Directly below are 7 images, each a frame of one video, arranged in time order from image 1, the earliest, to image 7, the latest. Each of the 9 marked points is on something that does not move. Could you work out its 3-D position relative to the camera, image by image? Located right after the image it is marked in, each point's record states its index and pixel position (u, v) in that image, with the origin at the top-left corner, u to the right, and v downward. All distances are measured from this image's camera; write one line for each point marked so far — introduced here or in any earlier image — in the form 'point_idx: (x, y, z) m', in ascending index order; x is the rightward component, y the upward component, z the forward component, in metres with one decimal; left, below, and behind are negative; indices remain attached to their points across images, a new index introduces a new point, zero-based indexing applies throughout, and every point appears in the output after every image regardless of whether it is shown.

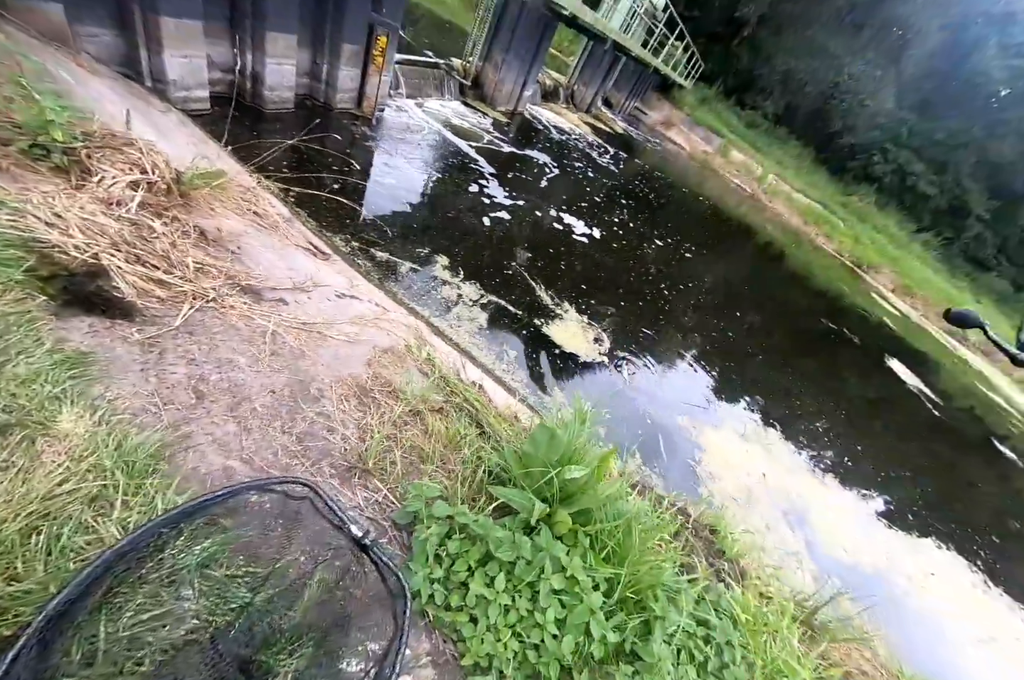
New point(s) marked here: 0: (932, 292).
0: (+18.1, +2.0, +17.6) m
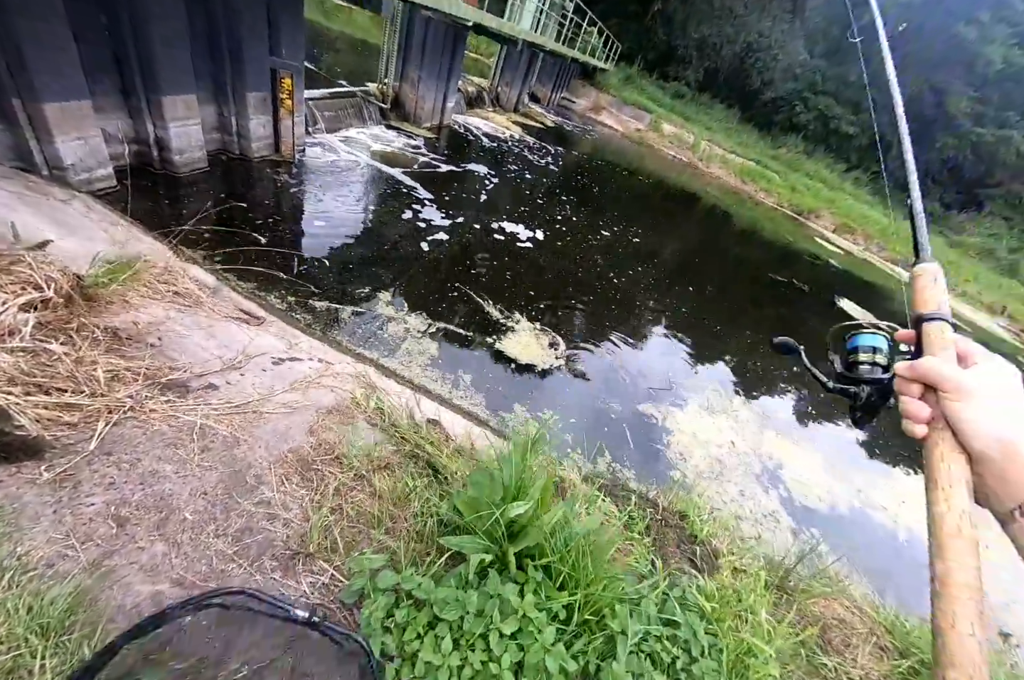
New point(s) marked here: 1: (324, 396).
0: (+16.3, +5.1, +18.6) m
1: (-1.2, -0.4, +2.6) m
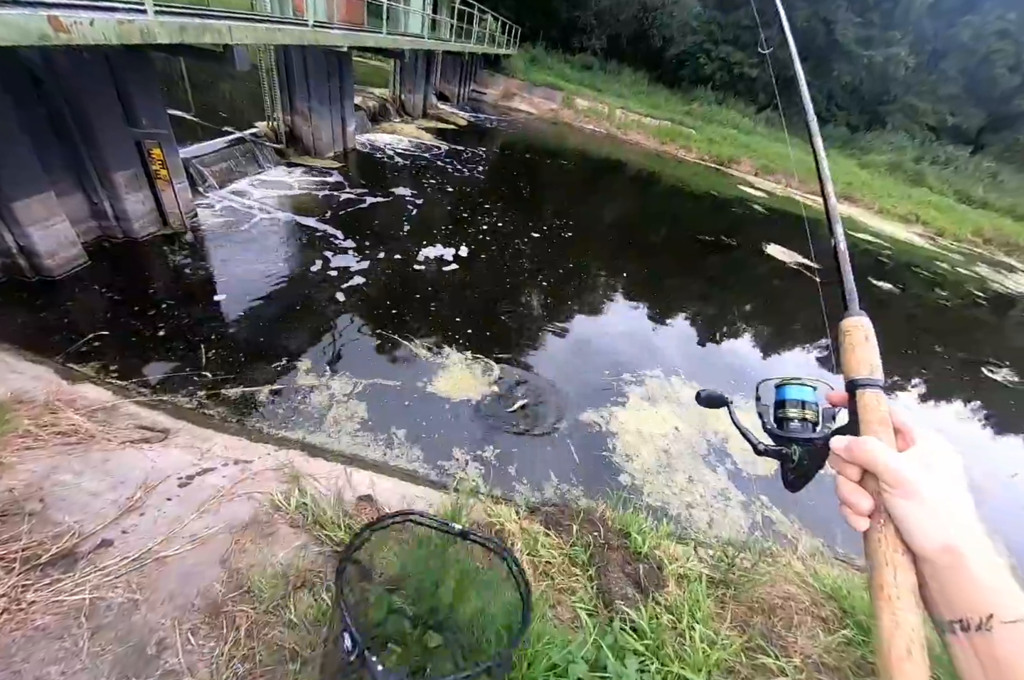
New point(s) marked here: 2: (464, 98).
0: (+13.0, +8.3, +19.4) m
1: (-1.7, -1.0, +2.5) m
2: (-2.3, +11.6, +19.6) m
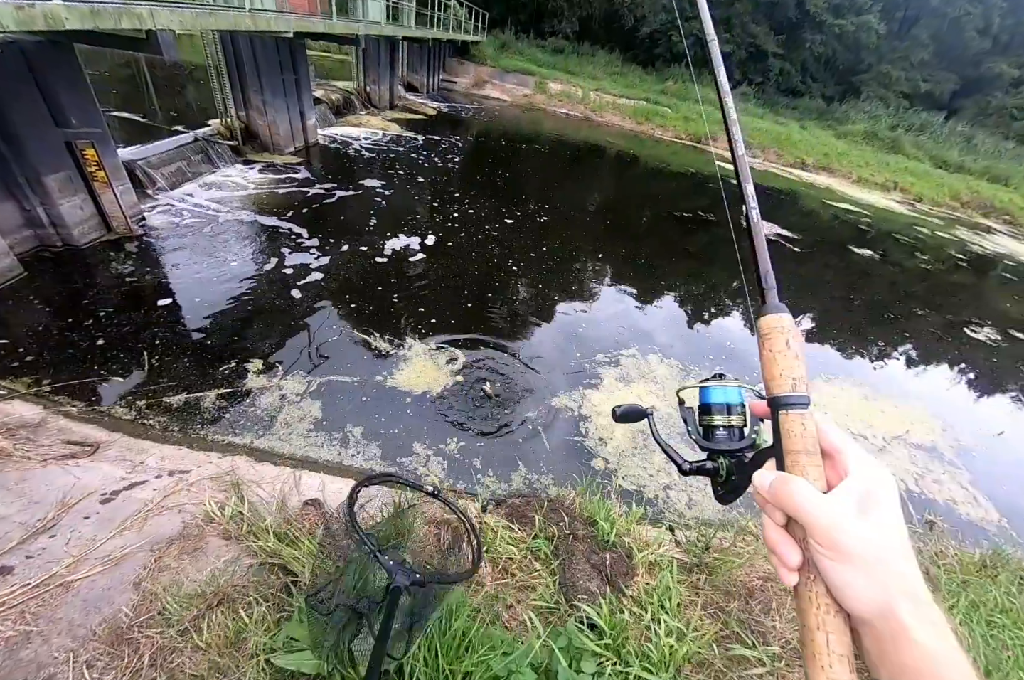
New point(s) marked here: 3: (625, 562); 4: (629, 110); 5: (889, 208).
0: (+11.9, +9.5, +19.3) m
1: (-1.9, -1.0, +2.3) m
2: (-3.7, +11.8, +19.2) m
3: (+0.6, -1.3, +2.3) m
4: (+5.7, +11.2, +20.0) m
5: (+14.7, +5.1, +16.0) m
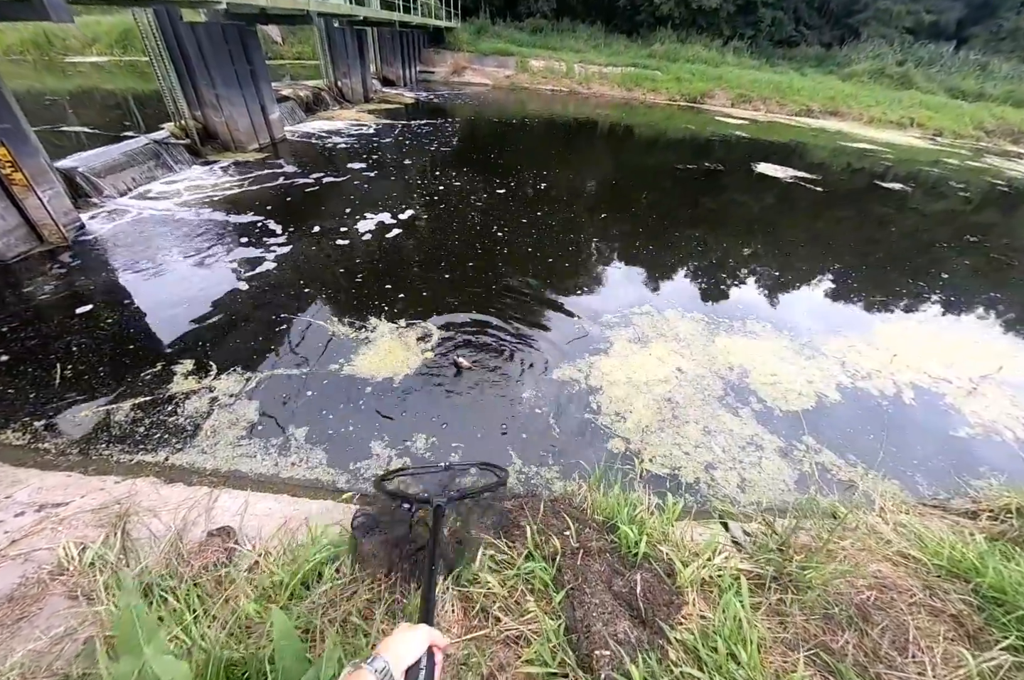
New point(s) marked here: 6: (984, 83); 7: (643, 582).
0: (+11.1, +11.1, +18.1) m
1: (-2.0, -1.0, +1.6) m
2: (-4.6, +11.8, +18.5) m
3: (+0.6, -0.9, +1.5) m
4: (+4.9, +12.2, +18.9) m
5: (+14.3, +7.1, +14.7) m
6: (+22.9, +12.5, +19.7) m
7: (+0.5, -0.9, +1.5) m
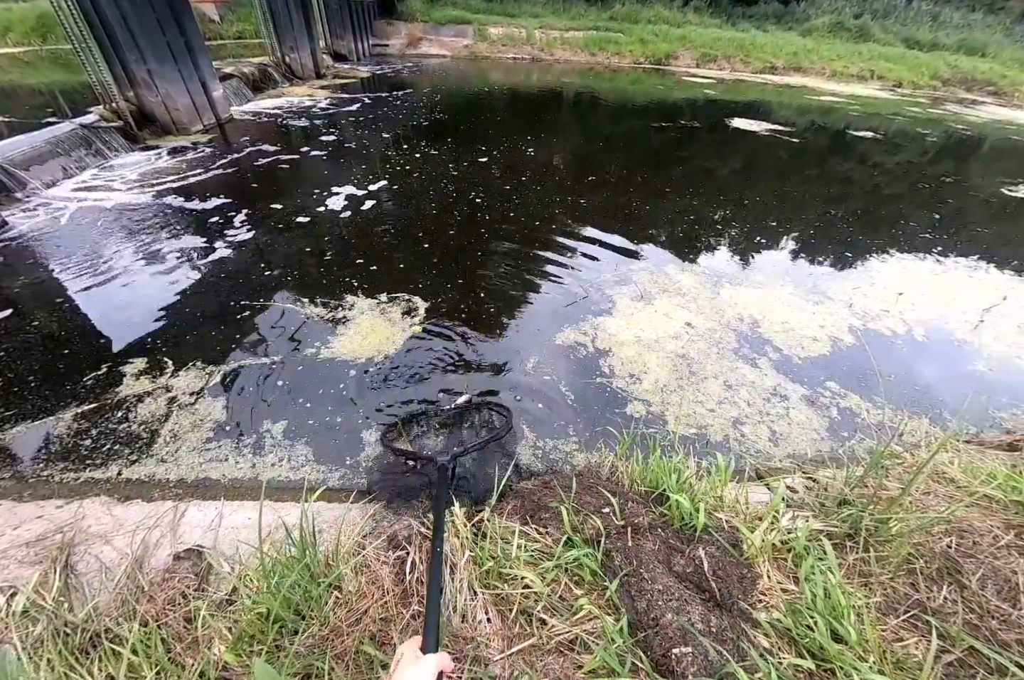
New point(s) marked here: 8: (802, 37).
0: (+9.4, +12.8, +17.8) m
1: (-1.8, -0.9, +1.2) m
2: (-6.3, +12.2, +17.4) m
3: (+0.7, -0.7, +1.3) m
4: (+3.0, +13.4, +18.3) m
5: (+13.1, +8.9, +14.8) m
6: (+20.9, +15.2, +20.0) m
7: (+0.6, -0.7, +1.3) m
8: (+14.2, +14.9, +19.9) m
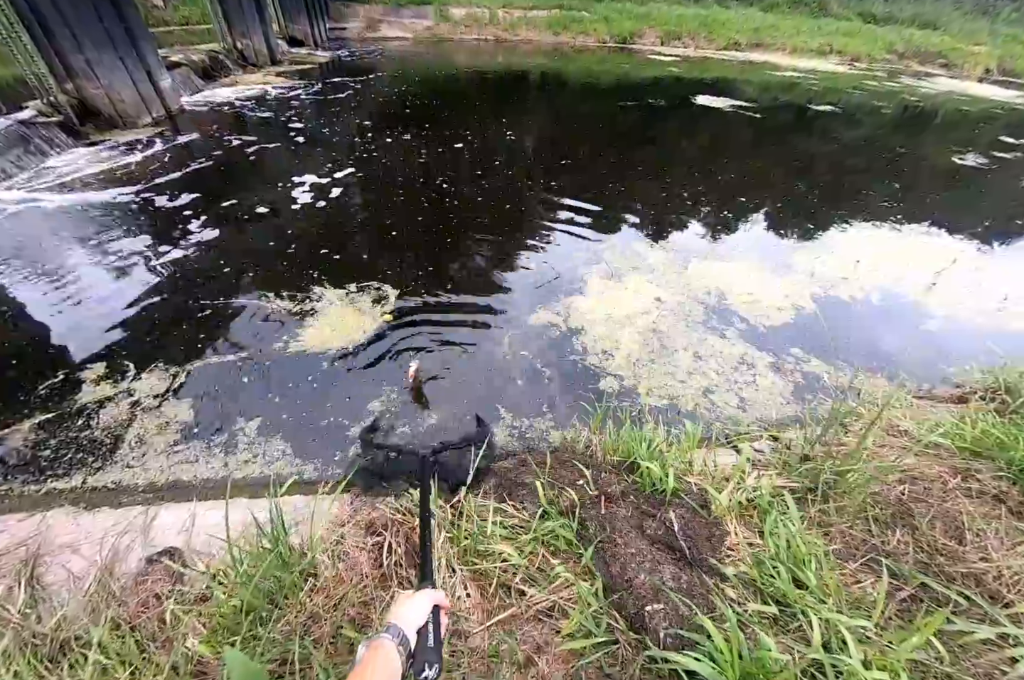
0: (+7.8, +13.8, +17.8) m
1: (-1.9, -1.0, +1.2) m
2: (-7.8, +12.3, +16.7) m
3: (+0.6, -0.6, +1.4) m
4: (+1.4, +14.1, +18.0) m
5: (+11.8, +10.0, +15.1) m
6: (+19.1, +16.9, +20.4) m
7: (+0.5, -0.6, +1.3) m
8: (+12.4, +16.2, +20.1) m
